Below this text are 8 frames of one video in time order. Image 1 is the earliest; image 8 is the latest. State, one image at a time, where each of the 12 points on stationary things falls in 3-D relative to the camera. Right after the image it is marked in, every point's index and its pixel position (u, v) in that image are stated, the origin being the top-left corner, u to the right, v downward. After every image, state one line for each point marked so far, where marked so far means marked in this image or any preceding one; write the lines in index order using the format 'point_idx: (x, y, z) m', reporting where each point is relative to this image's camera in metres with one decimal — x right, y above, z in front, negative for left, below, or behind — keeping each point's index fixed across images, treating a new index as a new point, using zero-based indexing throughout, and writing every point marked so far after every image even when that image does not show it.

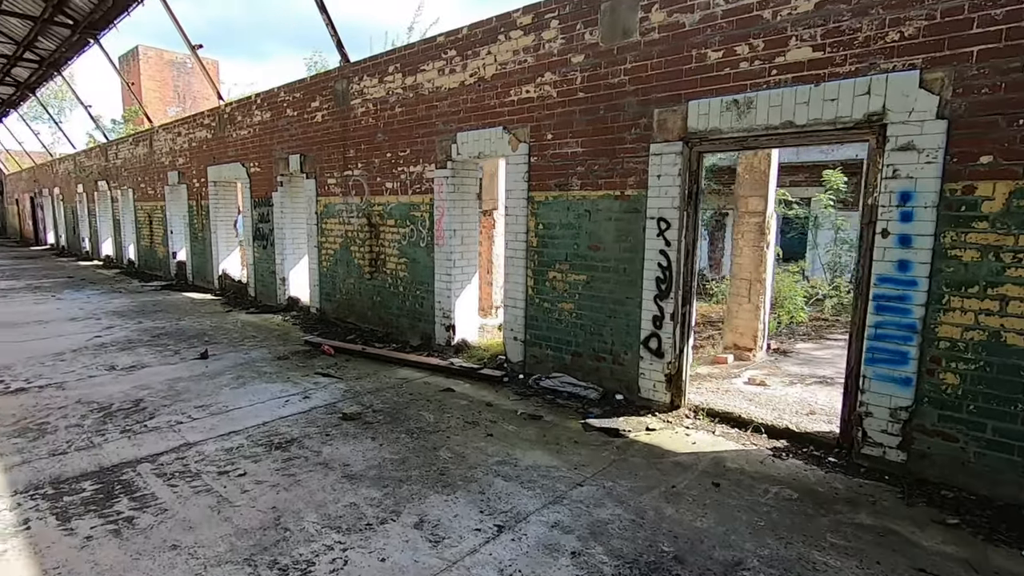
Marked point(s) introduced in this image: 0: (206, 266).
0: (-5.5, +0.4, +9.7) m
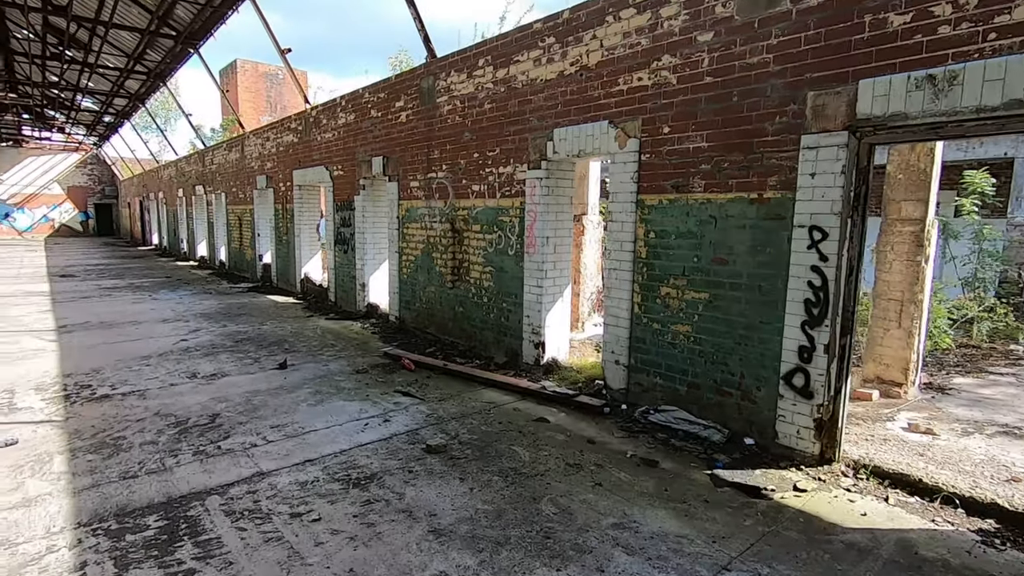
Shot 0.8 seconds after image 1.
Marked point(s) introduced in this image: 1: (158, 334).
0: (-4.1, +0.3, +9.8) m
1: (-4.2, -0.5, +6.4) m
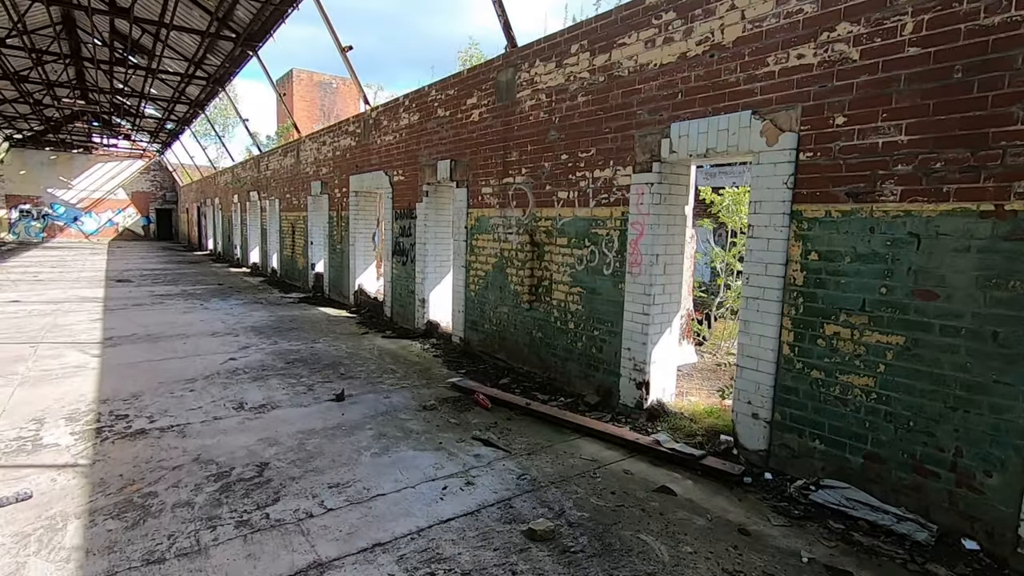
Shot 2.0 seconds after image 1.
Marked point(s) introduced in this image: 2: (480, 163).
0: (-2.9, +0.1, +9.3) m
1: (-3.4, -0.7, +5.9) m
2: (-0.3, +1.3, +5.7) m
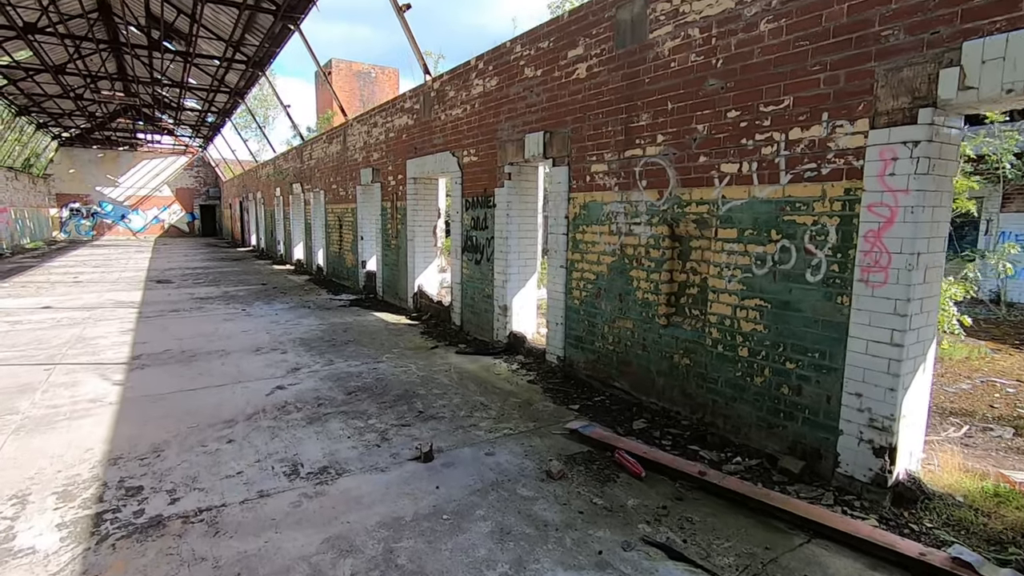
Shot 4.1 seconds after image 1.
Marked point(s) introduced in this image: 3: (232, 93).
0: (-1.7, +0.1, +8.1) m
1: (-2.3, -0.8, +4.8) m
2: (+0.6, +1.3, +4.4) m
3: (-8.4, +5.8, +16.1) m
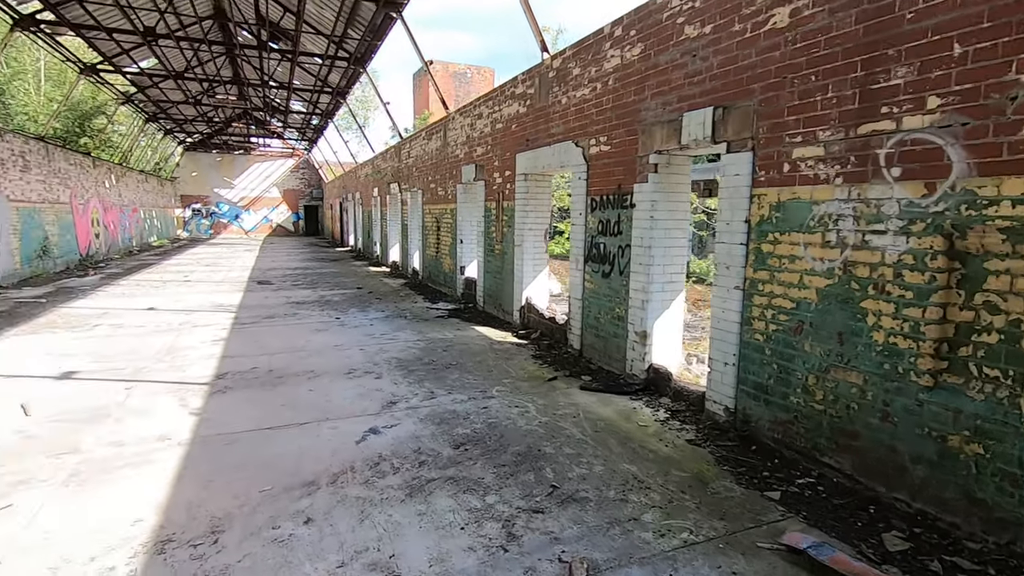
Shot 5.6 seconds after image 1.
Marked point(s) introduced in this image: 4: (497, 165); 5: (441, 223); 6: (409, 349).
0: (-0.1, 0.0, +7.2) m
1: (-1.3, -0.9, +4.0) m
2: (+1.6, +1.1, +3.1) m
3: (-5.3, +5.8, +16.1) m
4: (-0.2, +1.7, +7.2) m
5: (-1.3, +1.2, +9.7) m
6: (-1.1, -0.7, +5.7) m
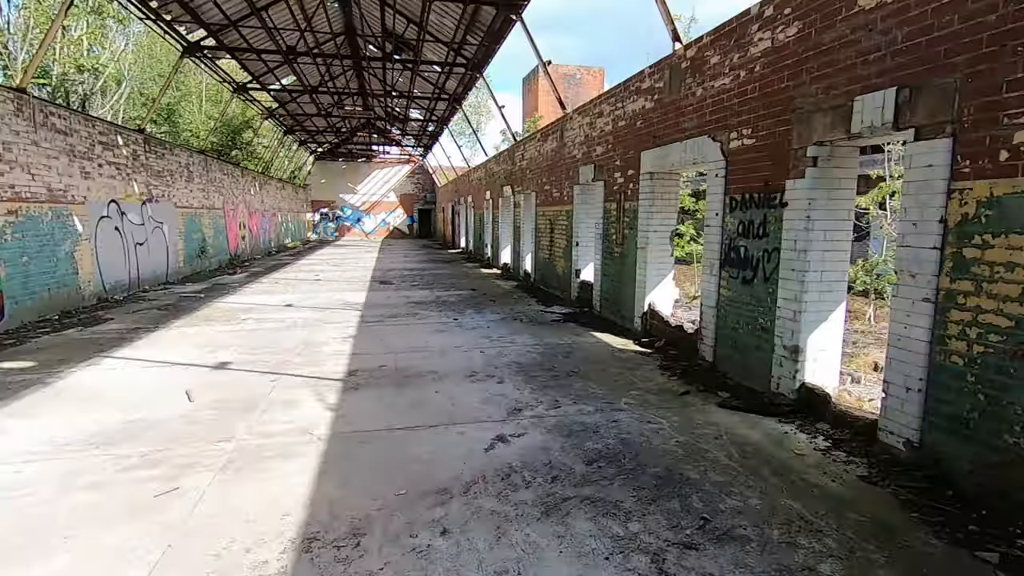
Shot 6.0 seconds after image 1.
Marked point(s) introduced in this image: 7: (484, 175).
0: (+1.4, -0.1, +6.9) m
1: (-0.4, -0.9, +3.9) m
2: (+2.4, +1.0, +2.6) m
3: (-1.9, +5.8, +16.6) m
4: (+1.4, +1.6, +6.9) m
5: (+0.8, +1.1, +9.5) m
6: (+0.2, -0.7, +5.6) m
7: (-0.9, +3.5, +16.6) m
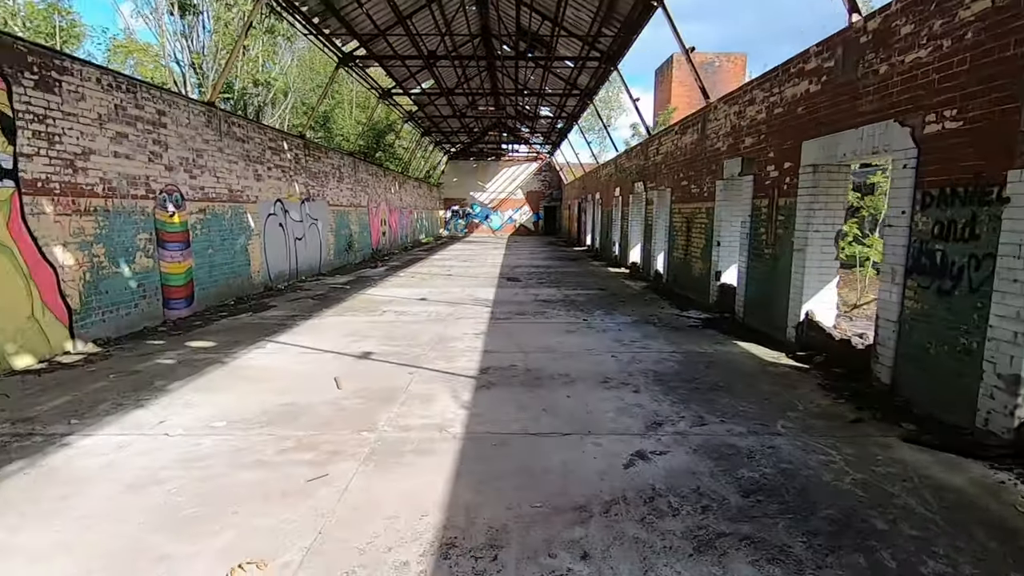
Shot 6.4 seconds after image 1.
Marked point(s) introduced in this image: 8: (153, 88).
0: (+3.0, -0.2, +6.2) m
1: (+0.6, -0.9, +3.7) m
2: (+3.0, +0.9, +1.8) m
3: (+2.1, +5.8, +16.4) m
4: (+3.0, +1.5, +6.2) m
5: (+3.0, +1.1, +8.9) m
6: (+1.5, -0.7, +5.3) m
7: (+3.0, +3.5, +16.1) m
8: (-4.5, +2.5, +6.8) m
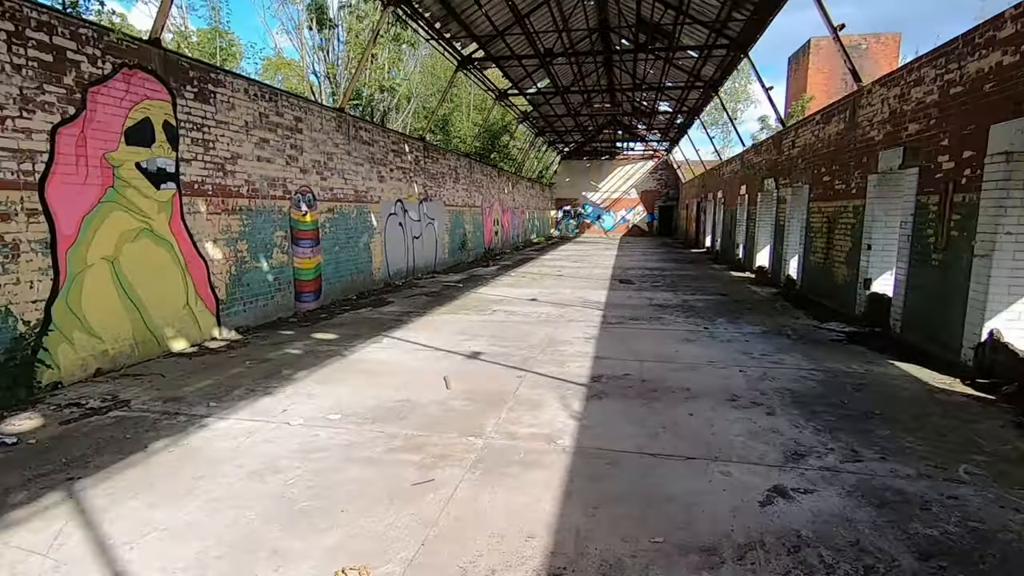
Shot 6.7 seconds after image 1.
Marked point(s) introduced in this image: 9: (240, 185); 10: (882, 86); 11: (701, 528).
0: (+4.2, -0.3, +5.2) m
1: (+1.3, -1.0, +3.3) m
2: (+3.4, +0.8, +0.9) m
3: (+5.5, +5.7, +15.3) m
4: (+4.3, +1.4, +5.3) m
5: (+4.8, +1.0, +7.9) m
6: (+2.5, -0.8, +4.6) m
7: (+6.3, +3.4, +14.9) m
8: (-3.0, +2.6, +7.3) m
9: (-3.3, +1.2, +6.5) m
10: (+4.6, +2.5, +6.7) m
11: (+0.9, -1.1, +2.5) m
